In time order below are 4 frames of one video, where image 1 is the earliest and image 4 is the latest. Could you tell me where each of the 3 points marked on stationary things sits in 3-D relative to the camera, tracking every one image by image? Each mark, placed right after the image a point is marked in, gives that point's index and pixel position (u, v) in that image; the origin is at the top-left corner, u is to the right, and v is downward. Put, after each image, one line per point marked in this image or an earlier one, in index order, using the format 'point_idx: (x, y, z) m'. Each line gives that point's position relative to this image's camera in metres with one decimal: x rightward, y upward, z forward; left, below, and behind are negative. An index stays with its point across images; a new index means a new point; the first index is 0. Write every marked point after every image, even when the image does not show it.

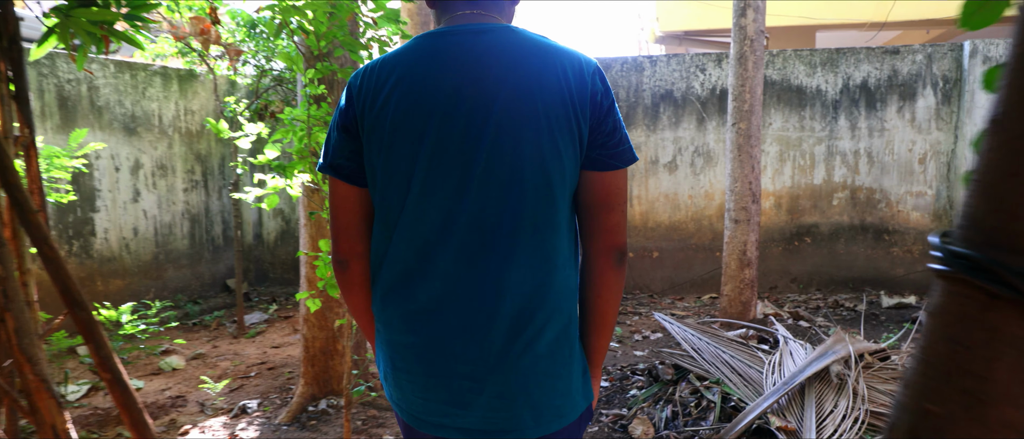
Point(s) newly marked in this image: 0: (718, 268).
0: (+1.7, -0.4, +6.6) m
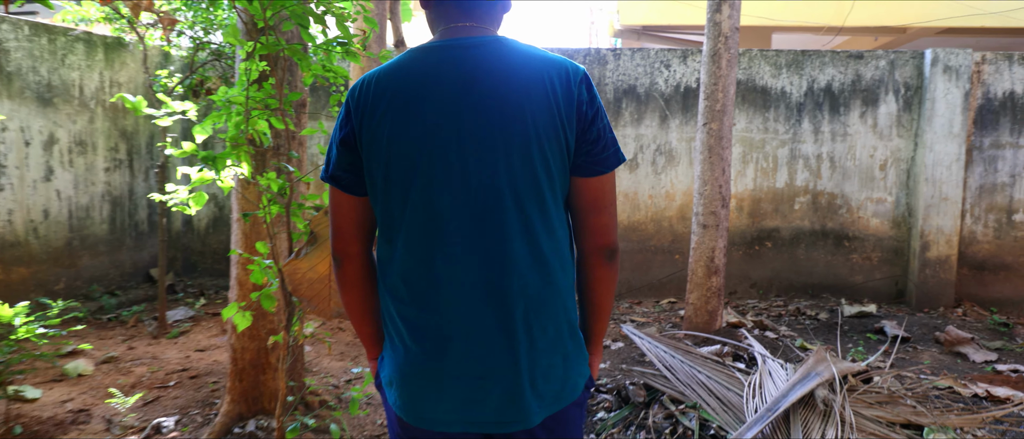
0: (+1.3, -0.4, +6.4) m
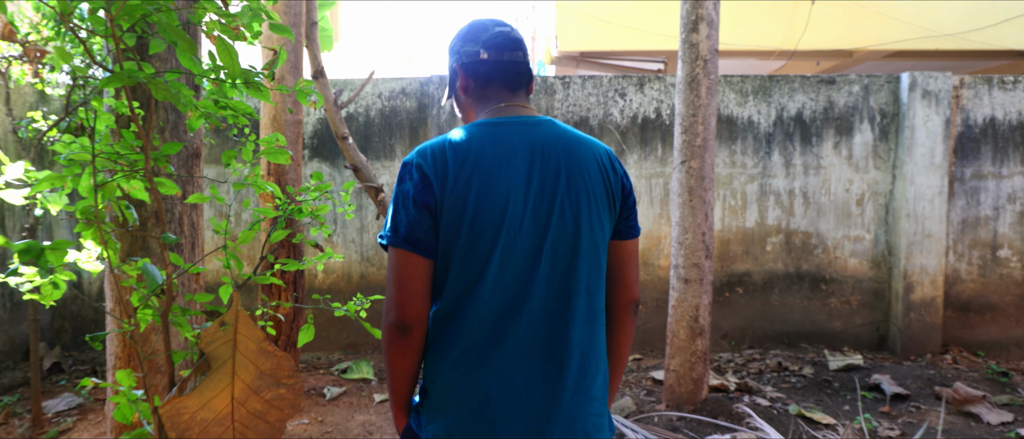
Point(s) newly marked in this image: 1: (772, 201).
0: (+0.9, -0.7, +5.7) m
1: (+1.8, +0.1, +5.6) m
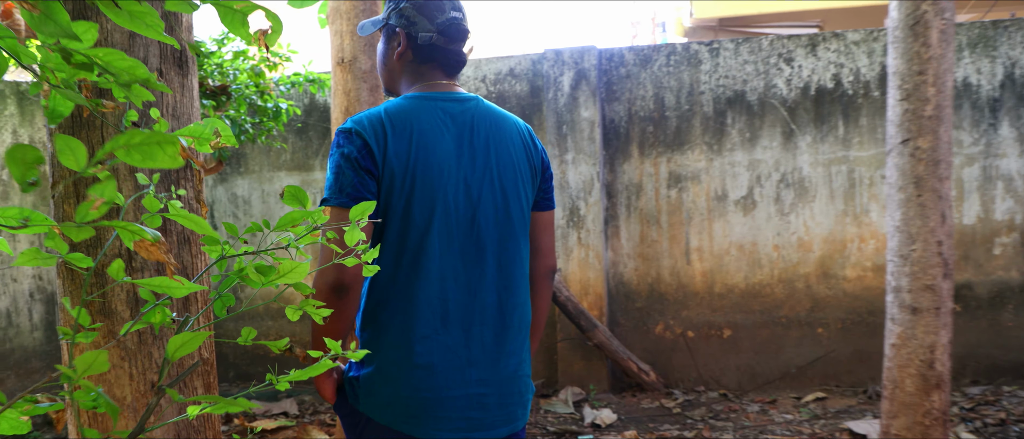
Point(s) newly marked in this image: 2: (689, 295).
0: (+1.7, -0.7, +4.4) m
1: (+2.5, +0.2, +4.2) m
2: (+1.0, -0.4, +4.5) m
